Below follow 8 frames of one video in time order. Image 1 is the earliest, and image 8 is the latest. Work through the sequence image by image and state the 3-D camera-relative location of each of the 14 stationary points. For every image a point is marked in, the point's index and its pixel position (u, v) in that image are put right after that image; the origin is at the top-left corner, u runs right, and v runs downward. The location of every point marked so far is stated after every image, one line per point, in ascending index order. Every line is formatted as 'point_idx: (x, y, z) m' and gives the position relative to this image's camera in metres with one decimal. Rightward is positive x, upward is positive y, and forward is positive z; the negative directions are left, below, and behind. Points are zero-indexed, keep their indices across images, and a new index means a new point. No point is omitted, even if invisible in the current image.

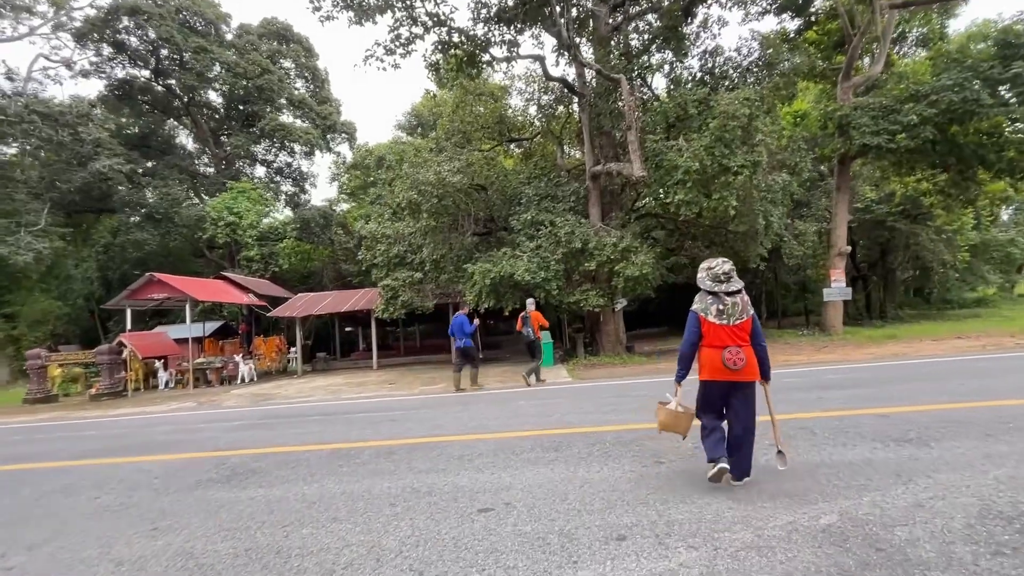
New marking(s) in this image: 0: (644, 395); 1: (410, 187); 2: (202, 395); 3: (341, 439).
0: (+2.2, -1.8, +8.3) m
1: (-3.6, +3.6, +16.6) m
2: (-10.1, -3.5, +15.6) m
3: (-2.2, -2.0, +6.2) m
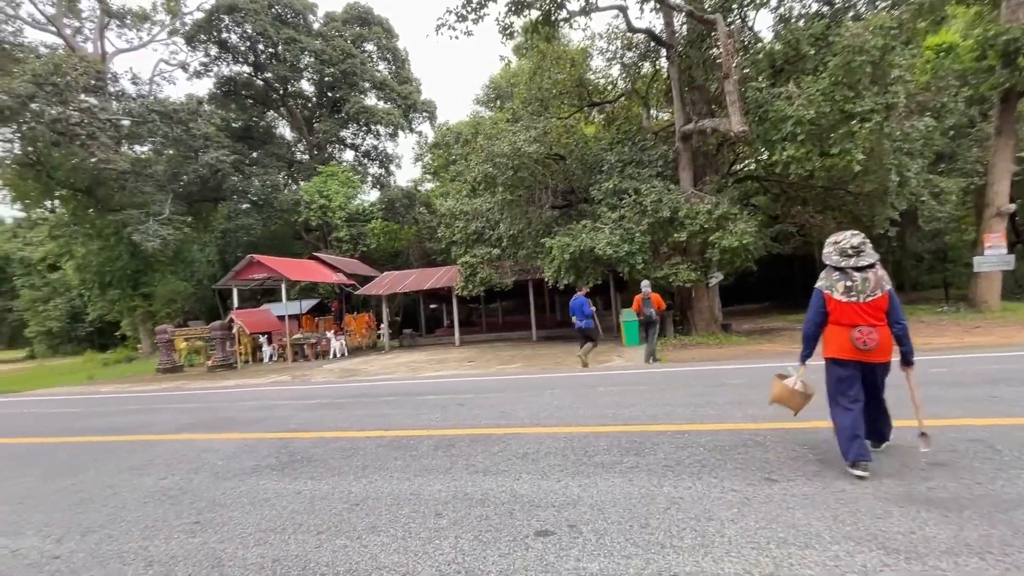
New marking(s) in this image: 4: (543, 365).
0: (+3.4, -1.4, +7.1) m
1: (-1.0, +4.3, +16.0) m
2: (-7.4, -2.8, +16.6) m
3: (-1.3, -1.7, +5.9) m
4: (+0.8, -2.1, +13.1) m
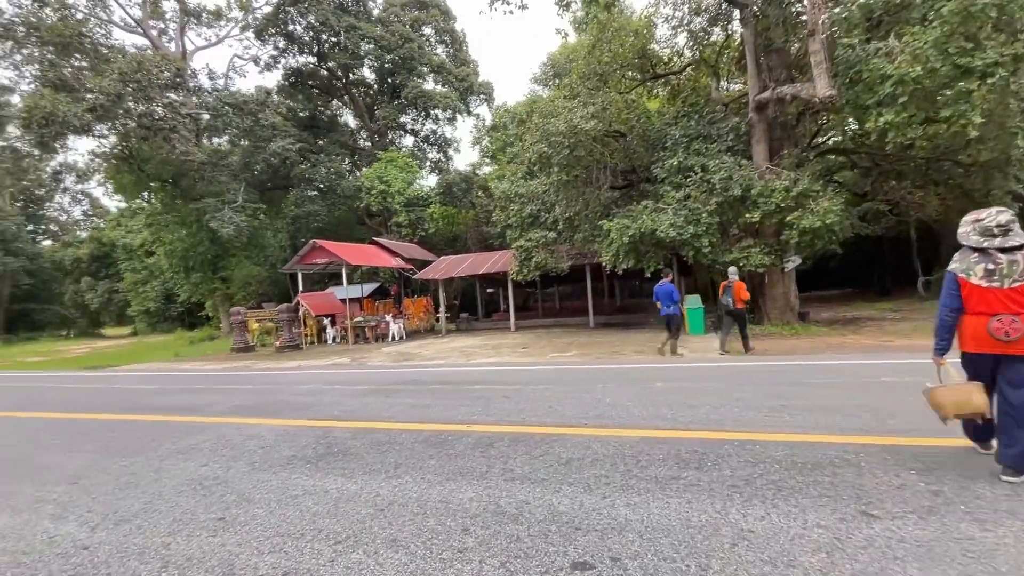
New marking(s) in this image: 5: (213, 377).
0: (+4.1, -1.2, +6.2) m
1: (+0.8, +4.8, +15.4) m
2: (-5.5, -2.3, +17.0) m
3: (-0.8, -1.5, +5.6) m
4: (+2.2, -1.7, +12.5) m
5: (-7.7, -2.3, +12.2) m
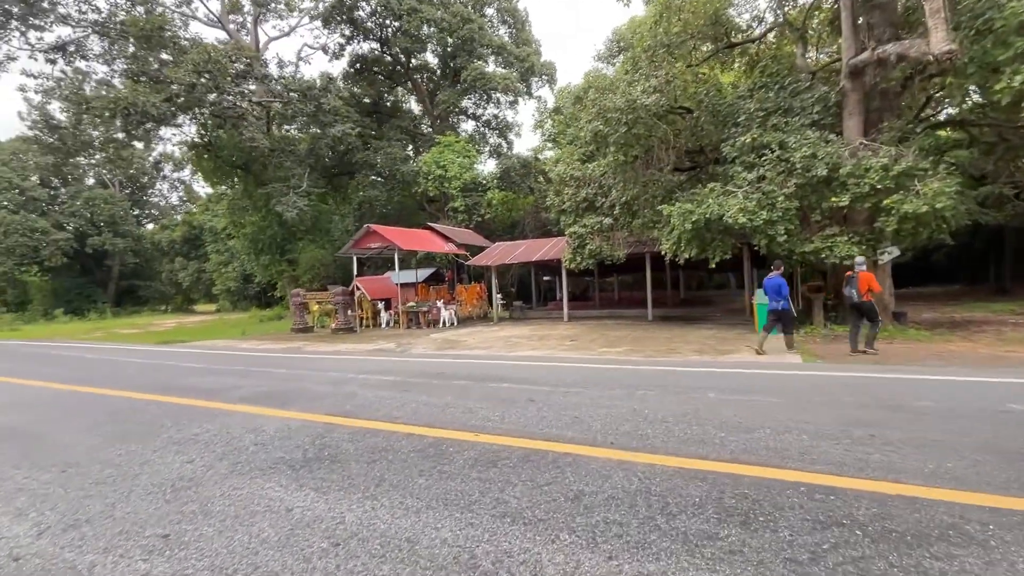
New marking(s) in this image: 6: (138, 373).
0: (+4.3, -1.2, +5.0) m
1: (+2.5, +5.2, +14.3) m
2: (-3.8, -1.7, +17.0) m
3: (-0.6, -1.4, +5.0) m
4: (+3.3, -1.4, +11.5) m
5: (-6.5, -1.8, +12.5) m
6: (-7.6, -1.7, +9.8) m
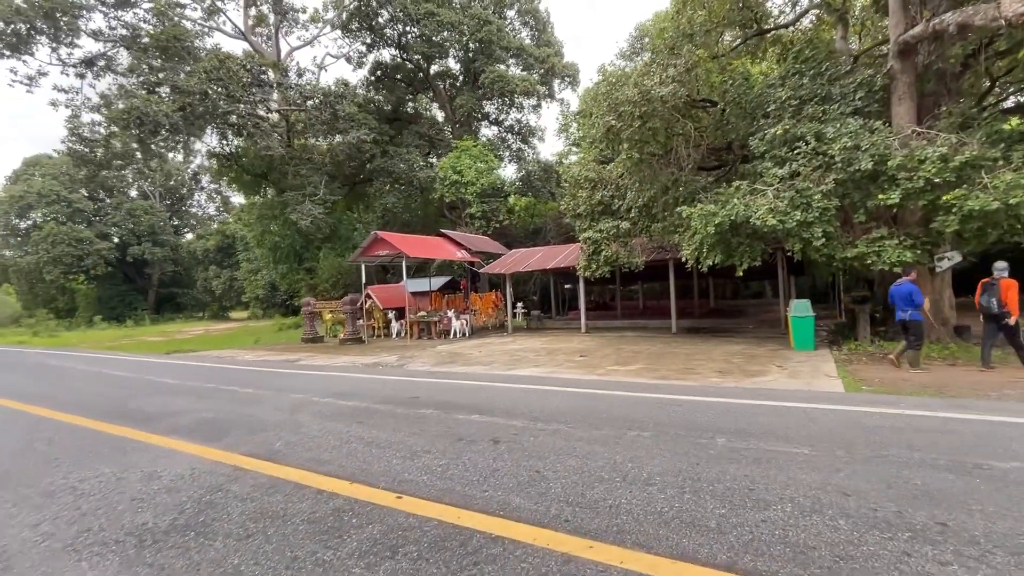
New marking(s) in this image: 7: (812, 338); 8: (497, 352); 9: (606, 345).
0: (+3.9, -1.3, +3.6) m
1: (+2.6, +4.9, +13.2) m
2: (-3.4, -2.1, +16.1) m
3: (-1.0, -1.6, +4.0) m
4: (+3.2, -1.7, +10.2) m
5: (-6.5, -2.0, +11.8) m
6: (-7.7, -2.0, +9.3) m
7: (+7.2, -1.2, +11.6) m
8: (-0.4, -1.9, +14.4) m
9: (+2.9, -1.8, +14.7) m
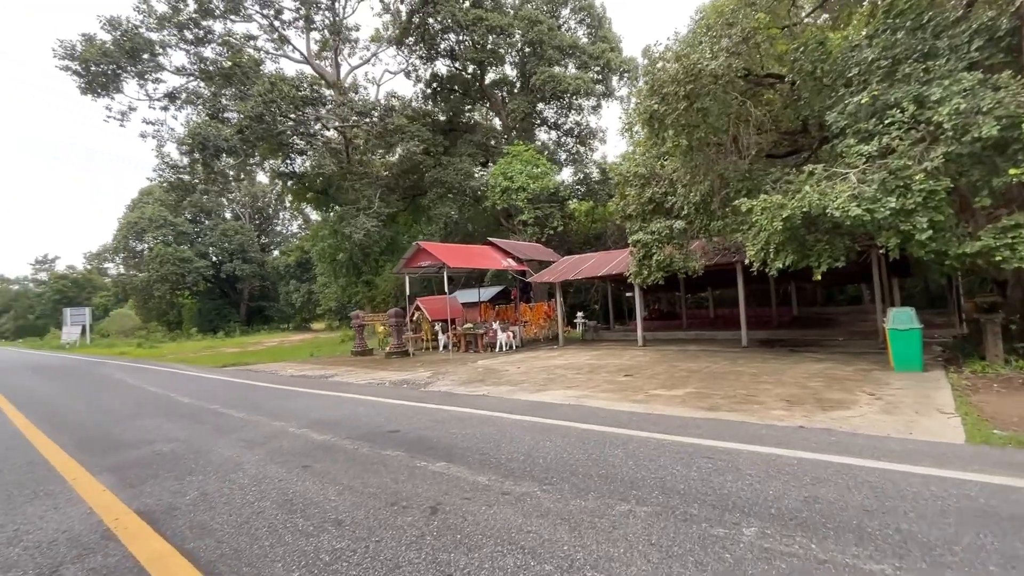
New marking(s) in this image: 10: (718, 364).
0: (+3.2, -1.4, +1.8) m
1: (+3.4, +4.7, +11.6) m
2: (-2.1, -2.4, +15.3) m
3: (-1.5, -1.7, +2.9) m
4: (+3.6, -1.8, +8.4) m
5: (-5.7, -2.4, +11.5) m
6: (-7.4, -2.3, +9.2) m
7: (+7.8, -1.3, +9.2) m
8: (+0.7, -2.2, +13.1) m
9: (+4.0, -2.0, +12.9) m
10: (+5.2, -1.9, +12.0) m
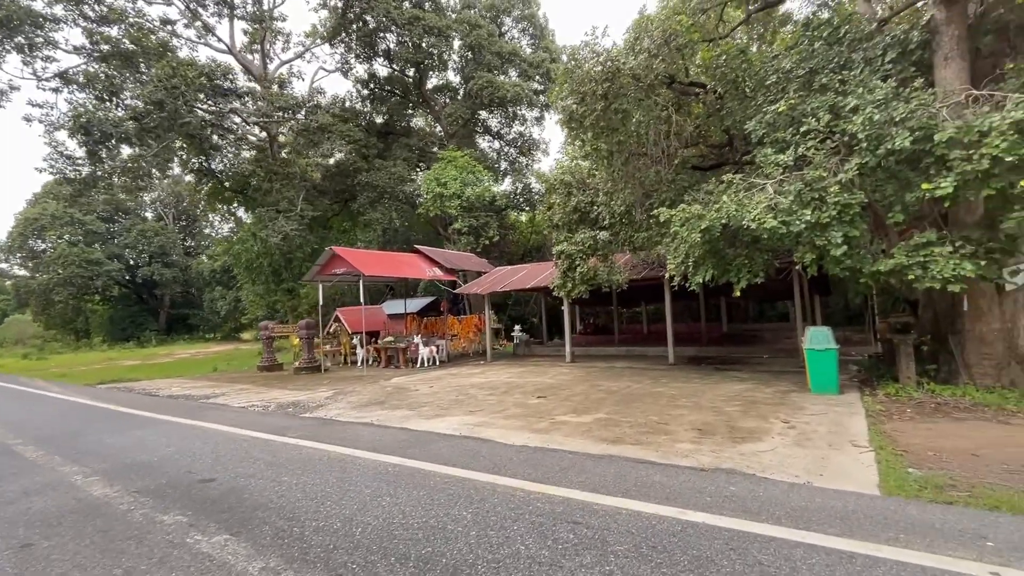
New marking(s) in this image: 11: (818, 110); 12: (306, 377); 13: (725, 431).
0: (+2.1, -1.5, +1.0) m
1: (+1.4, +4.3, +10.9) m
2: (-4.5, -2.7, +13.8) m
3: (-2.7, -1.7, +1.6) m
4: (+1.9, -2.1, +7.6) m
5: (-7.8, -2.5, +9.7) m
6: (-9.2, -2.3, +7.2) m
7: (+5.9, -1.7, +8.8) m
8: (-1.6, -2.5, +11.9) m
9: (+1.8, -2.4, +12.1) m
10: (+3.0, -2.3, +11.3) m
11: (+5.3, +3.0, +8.2) m
12: (-7.1, -3.1, +16.5) m
13: (+3.0, -2.0, +6.7) m
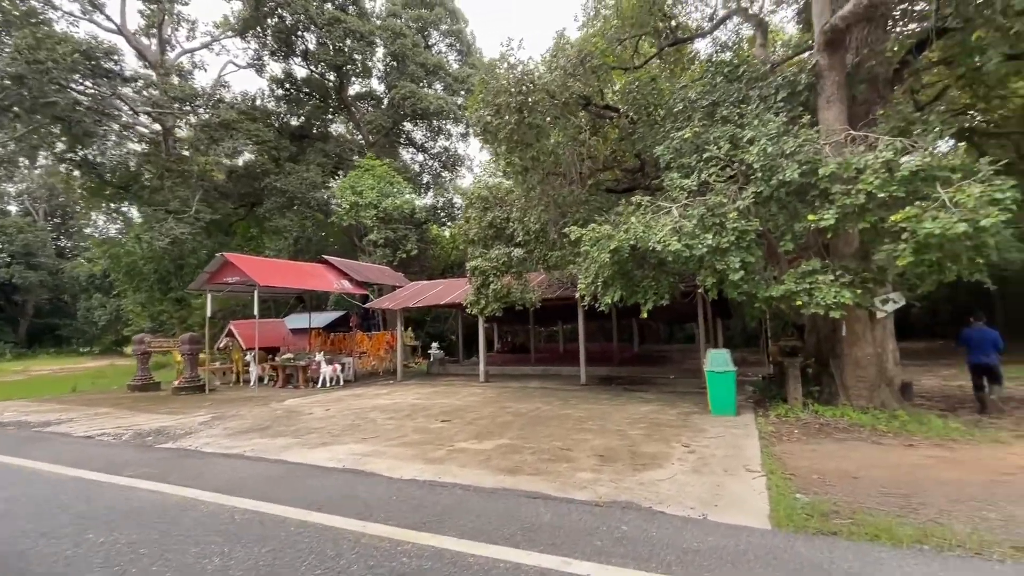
0: (+1.6, -1.5, +0.8) m
1: (-0.5, +4.0, +10.6) m
2: (-7.0, -3.0, +12.4) m
3: (-3.3, -1.6, +0.6) m
4: (+0.3, -2.4, +7.2) m
5: (-9.5, -2.6, +7.8) m
6: (-10.5, -2.3, +5.1) m
7: (+4.2, -2.1, +9.0) m
8: (-3.8, -2.8, +10.9) m
9: (-0.5, -2.8, +11.6) m
10: (+0.9, -2.7, +11.0) m
11: (+3.7, +2.6, +8.6) m
12: (-9.9, -3.3, +14.6) m
13: (+1.6, -2.3, +6.5) m
